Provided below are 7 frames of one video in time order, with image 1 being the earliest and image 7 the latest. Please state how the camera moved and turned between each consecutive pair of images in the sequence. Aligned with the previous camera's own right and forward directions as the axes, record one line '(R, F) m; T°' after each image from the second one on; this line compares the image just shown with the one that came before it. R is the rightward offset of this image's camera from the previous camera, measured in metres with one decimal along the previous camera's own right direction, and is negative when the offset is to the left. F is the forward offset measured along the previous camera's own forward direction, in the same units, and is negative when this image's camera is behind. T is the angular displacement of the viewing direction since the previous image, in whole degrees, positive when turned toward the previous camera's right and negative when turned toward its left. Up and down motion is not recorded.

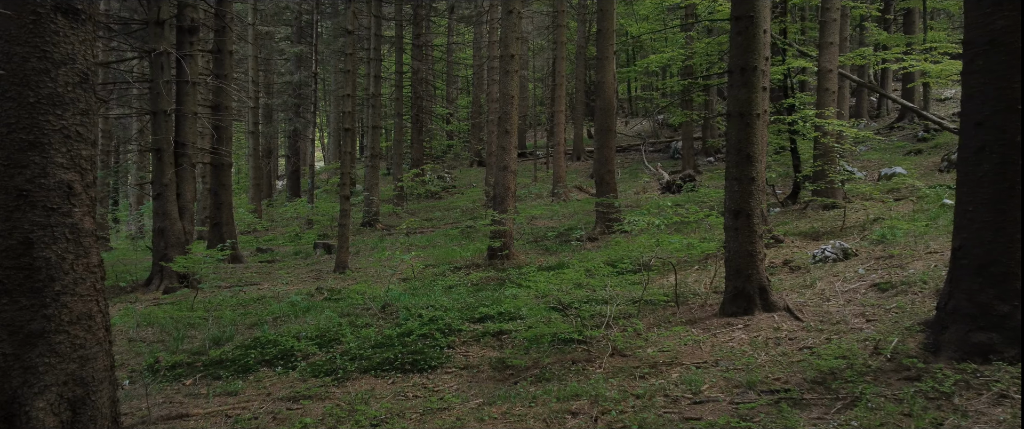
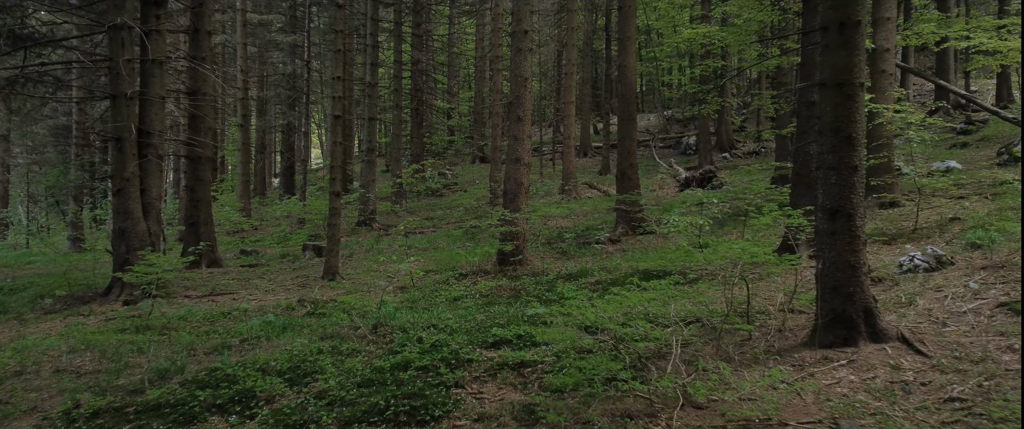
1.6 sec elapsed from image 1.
(-0.2, +1.3) m; 0°
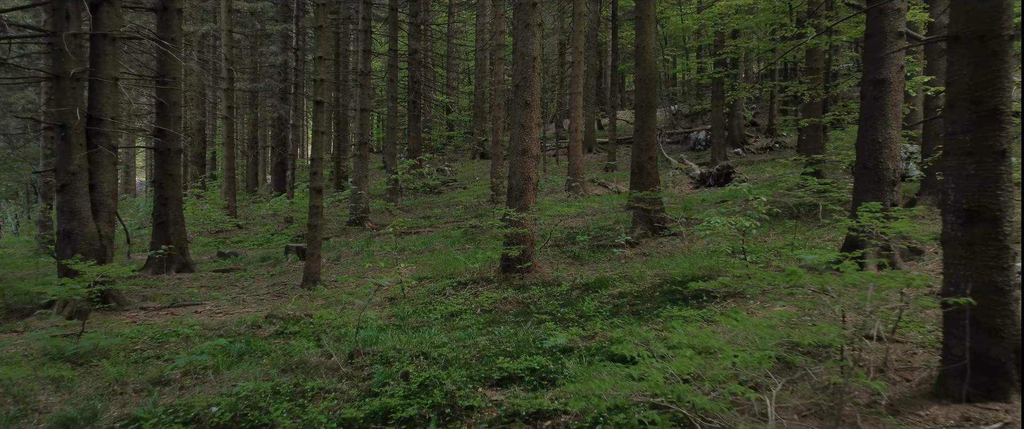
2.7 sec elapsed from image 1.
(-0.1, +1.2) m; 0°
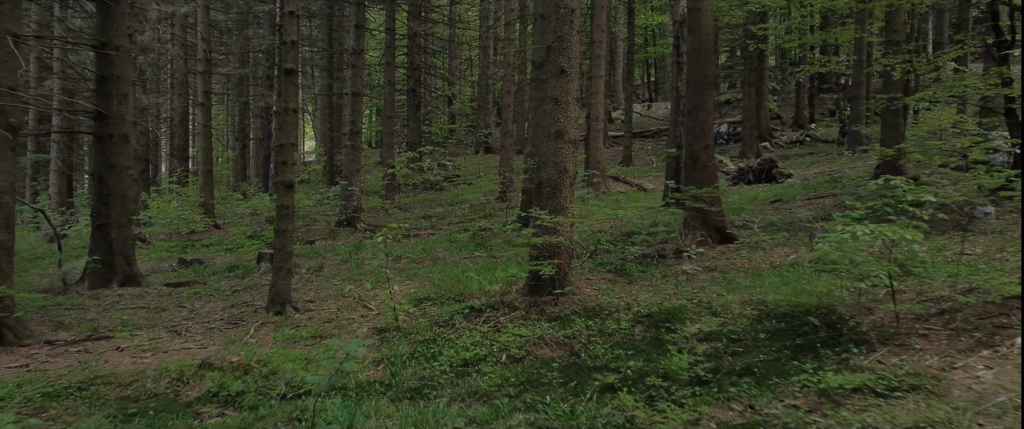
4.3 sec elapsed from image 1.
(-0.3, +1.9) m; 0°
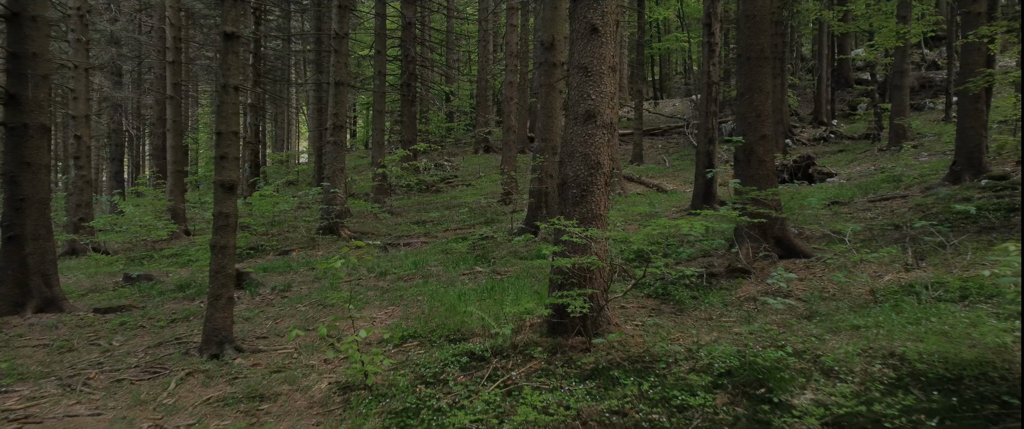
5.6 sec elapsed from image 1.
(-0.1, +1.6) m; 0°
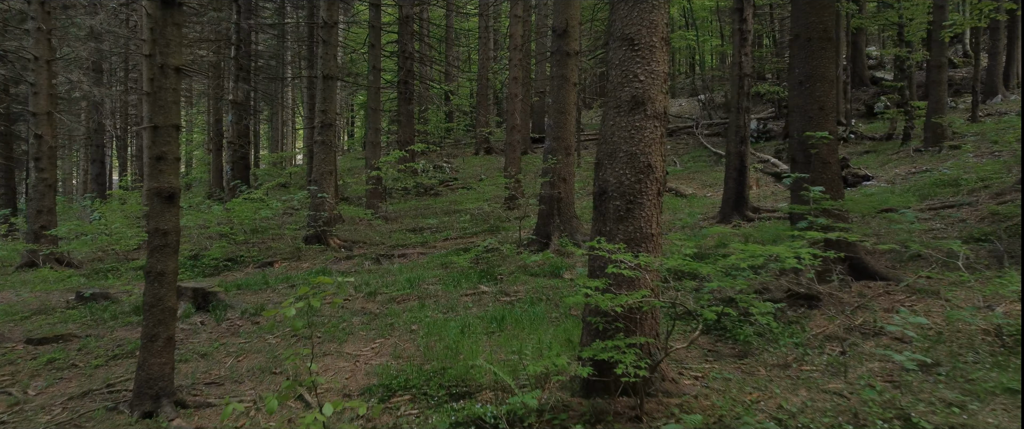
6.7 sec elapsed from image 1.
(-0.1, +1.1) m; 0°
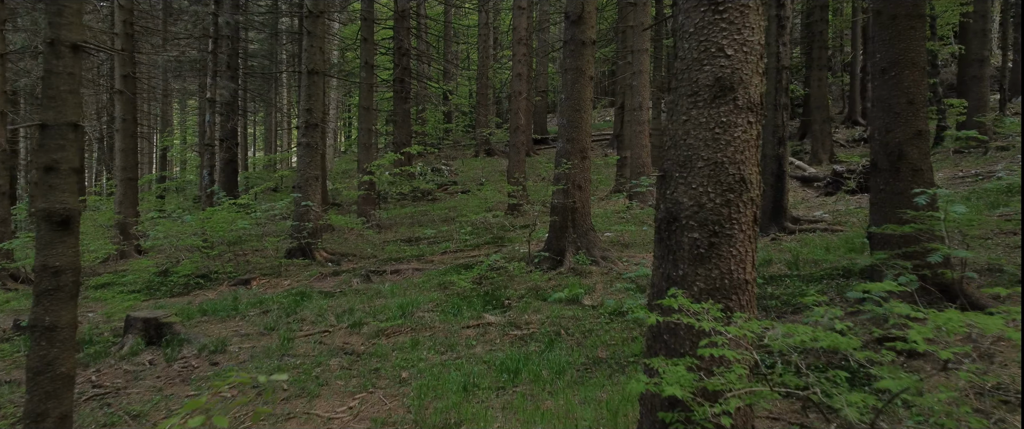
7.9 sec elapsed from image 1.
(-0.1, +1.0) m; 0°
